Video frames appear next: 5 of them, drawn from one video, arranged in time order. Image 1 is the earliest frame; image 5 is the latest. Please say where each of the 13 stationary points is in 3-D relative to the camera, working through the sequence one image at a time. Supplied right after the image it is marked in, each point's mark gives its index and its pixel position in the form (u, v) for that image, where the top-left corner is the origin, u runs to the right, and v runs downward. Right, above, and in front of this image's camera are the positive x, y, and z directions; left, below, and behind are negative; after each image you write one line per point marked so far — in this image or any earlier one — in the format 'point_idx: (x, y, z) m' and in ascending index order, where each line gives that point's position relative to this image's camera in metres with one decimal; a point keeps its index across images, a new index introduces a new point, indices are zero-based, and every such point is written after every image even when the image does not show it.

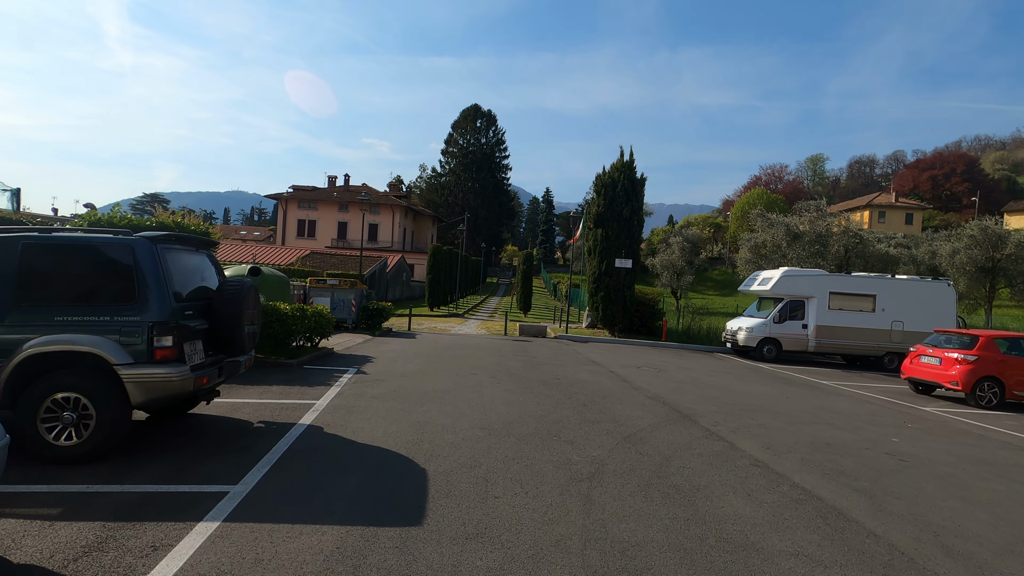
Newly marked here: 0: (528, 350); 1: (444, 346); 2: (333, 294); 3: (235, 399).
0: (+0.5, -2.0, +17.0) m
1: (-2.2, -1.8, +16.9) m
2: (-6.7, -0.2, +20.0) m
3: (-4.2, -1.7, +8.1) m
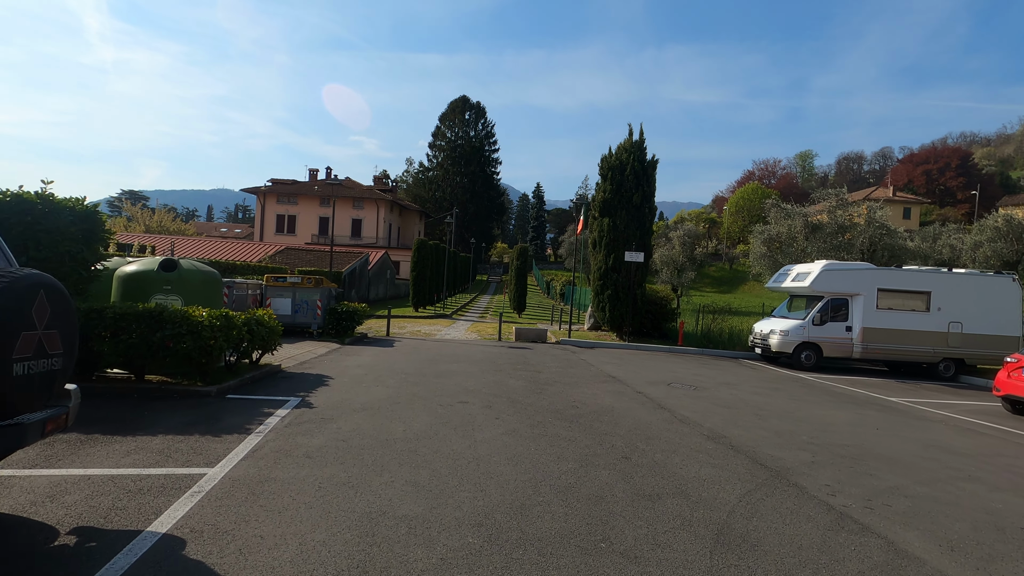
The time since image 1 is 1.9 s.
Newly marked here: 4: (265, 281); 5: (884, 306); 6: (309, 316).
0: (+0.5, -1.9, +13.9) m
1: (-2.2, -1.8, +13.8) m
2: (-6.9, -0.2, +16.8) m
3: (-4.1, -1.7, +5.0) m
4: (-7.9, +0.2, +17.0) m
5: (+12.1, -0.6, +17.4) m
6: (-6.4, -0.9, +16.7) m
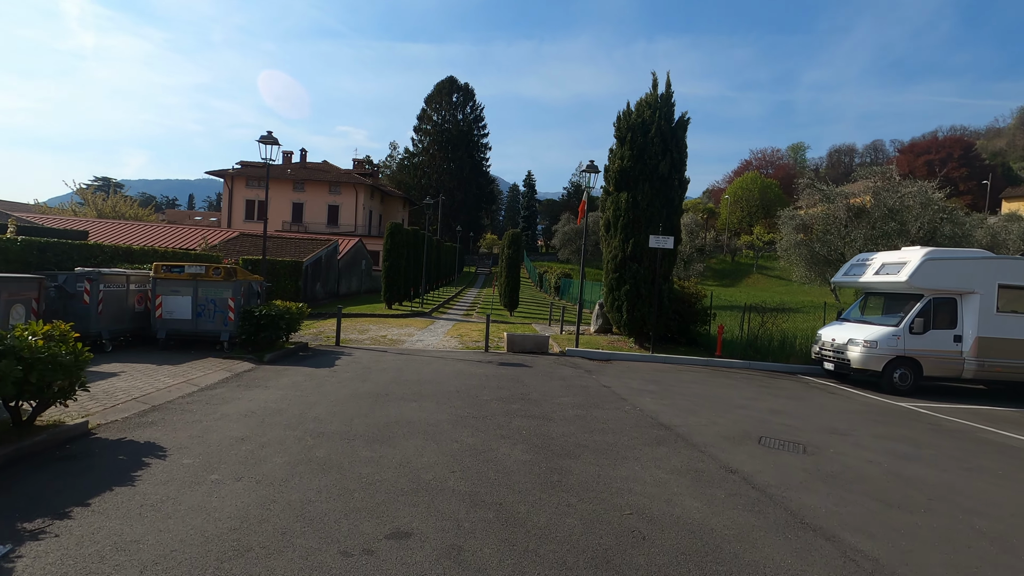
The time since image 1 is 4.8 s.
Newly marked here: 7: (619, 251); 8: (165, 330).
0: (+0.3, -1.9, +9.2) m
1: (-2.4, -1.7, +9.1) m
2: (-7.1, -0.1, +11.9) m
3: (-4.1, -1.7, +0.2) m
4: (-8.1, +0.4, +12.1) m
5: (+11.9, -0.5, +12.9) m
6: (-6.6, -0.8, +11.9) m
7: (+3.4, +1.2, +17.0) m
8: (-7.7, -0.9, +11.8) m
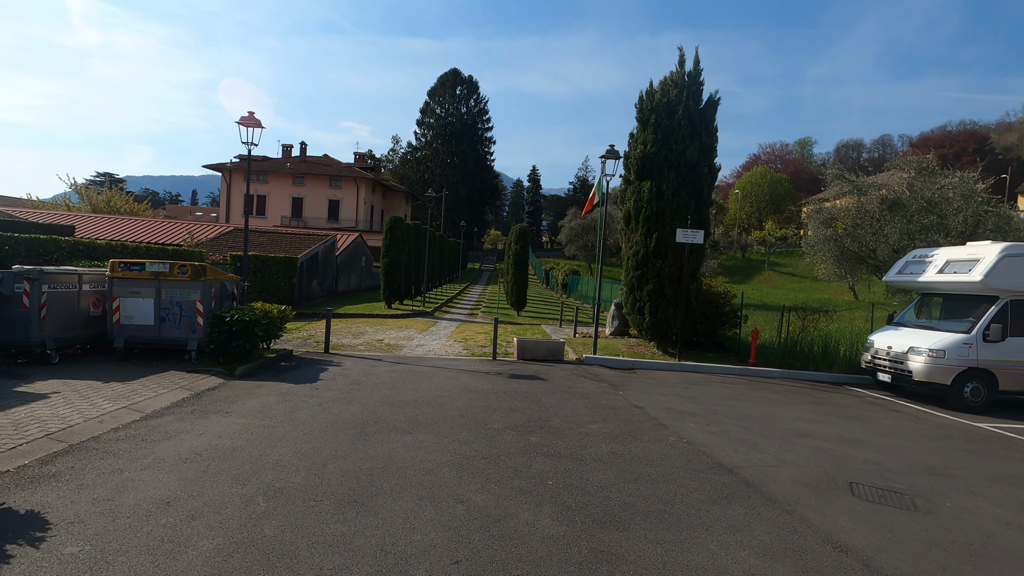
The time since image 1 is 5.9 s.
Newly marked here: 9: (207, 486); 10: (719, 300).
0: (+0.6, -1.9, +7.5) m
1: (-2.1, -1.8, +7.4) m
2: (-6.8, -0.1, +10.3) m
3: (-3.9, -1.8, -1.5) m
4: (-7.8, +0.4, +10.4) m
5: (+12.2, -0.5, +11.1) m
6: (-6.3, -0.8, +10.2) m
7: (+3.7, +1.2, +15.3) m
8: (-7.4, -1.0, +10.2) m
9: (-2.7, -1.8, +4.8) m
10: (+6.2, -0.4, +15.8) m
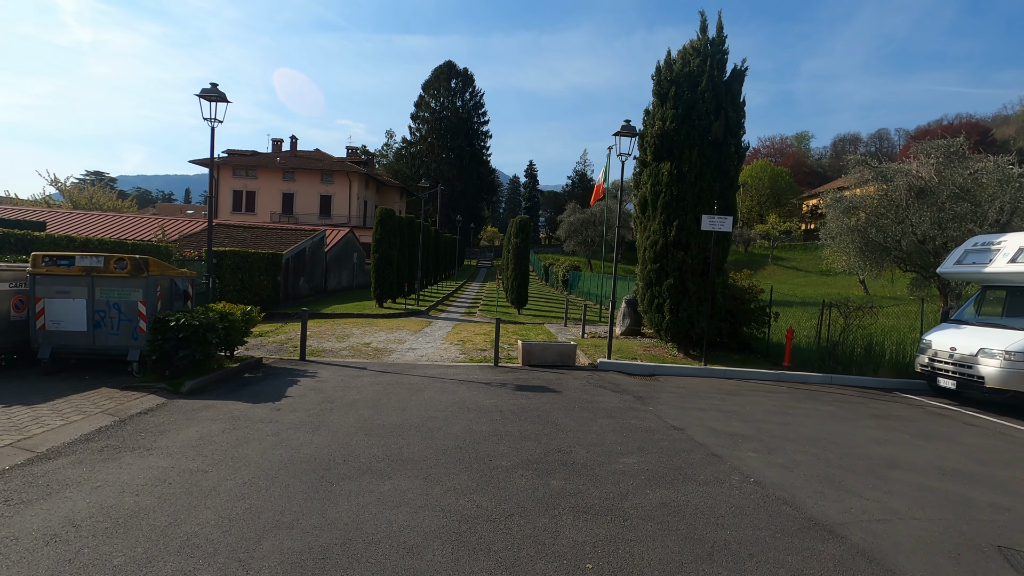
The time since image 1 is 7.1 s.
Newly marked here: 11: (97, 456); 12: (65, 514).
0: (+0.7, -1.8, +5.8) m
1: (-2.0, -1.7, +5.7) m
2: (-6.7, -0.1, +8.6) m
3: (-3.7, -1.8, -3.2) m
4: (-7.7, +0.4, +8.7) m
5: (+12.3, -0.3, +9.5) m
6: (-6.2, -0.8, +8.5) m
7: (+3.8, +1.3, +13.6) m
8: (-7.3, -0.9, +8.4) m
9: (-2.6, -1.7, +3.0) m
10: (+6.2, -0.2, +14.1) m
11: (-4.0, -1.6, +5.2) m
12: (-3.4, -1.7, +4.0) m
